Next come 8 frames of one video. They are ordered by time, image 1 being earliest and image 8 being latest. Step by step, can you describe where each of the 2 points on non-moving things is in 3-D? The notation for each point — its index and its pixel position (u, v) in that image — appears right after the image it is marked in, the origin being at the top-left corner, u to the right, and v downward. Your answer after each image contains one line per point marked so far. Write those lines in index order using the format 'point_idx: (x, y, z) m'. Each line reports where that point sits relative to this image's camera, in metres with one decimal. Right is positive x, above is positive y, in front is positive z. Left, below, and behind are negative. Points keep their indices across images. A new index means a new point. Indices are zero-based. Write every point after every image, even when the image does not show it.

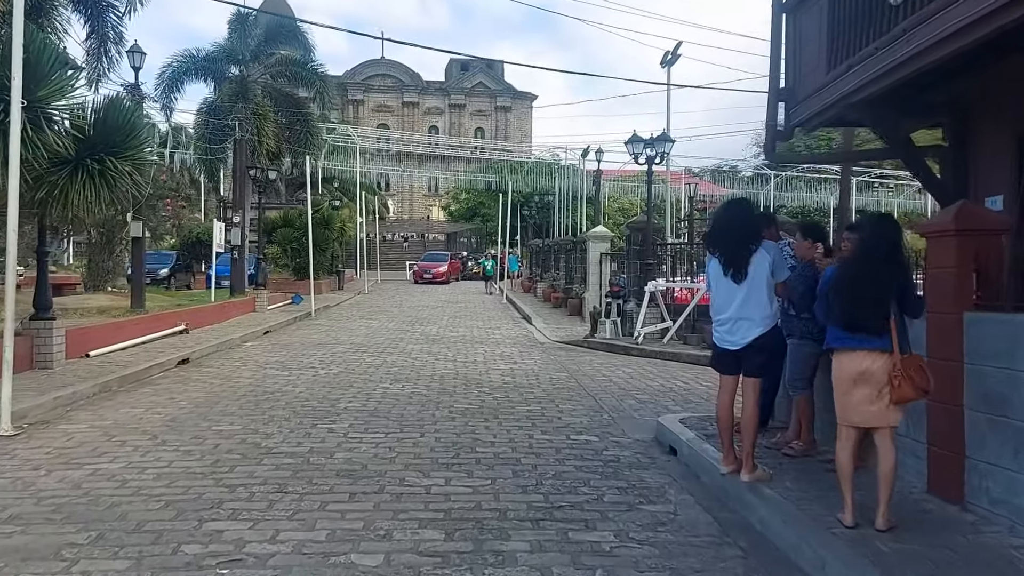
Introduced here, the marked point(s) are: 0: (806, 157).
0: (+2.8, +1.2, +8.0) m
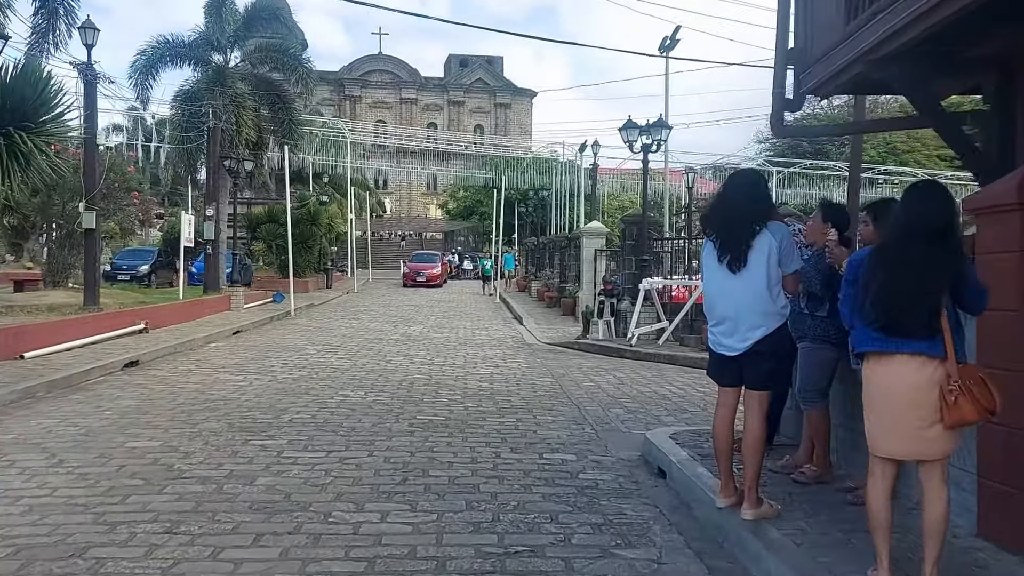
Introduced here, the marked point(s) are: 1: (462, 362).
0: (+2.5, +1.3, +6.9) m
1: (-0.8, -1.1, +13.0) m
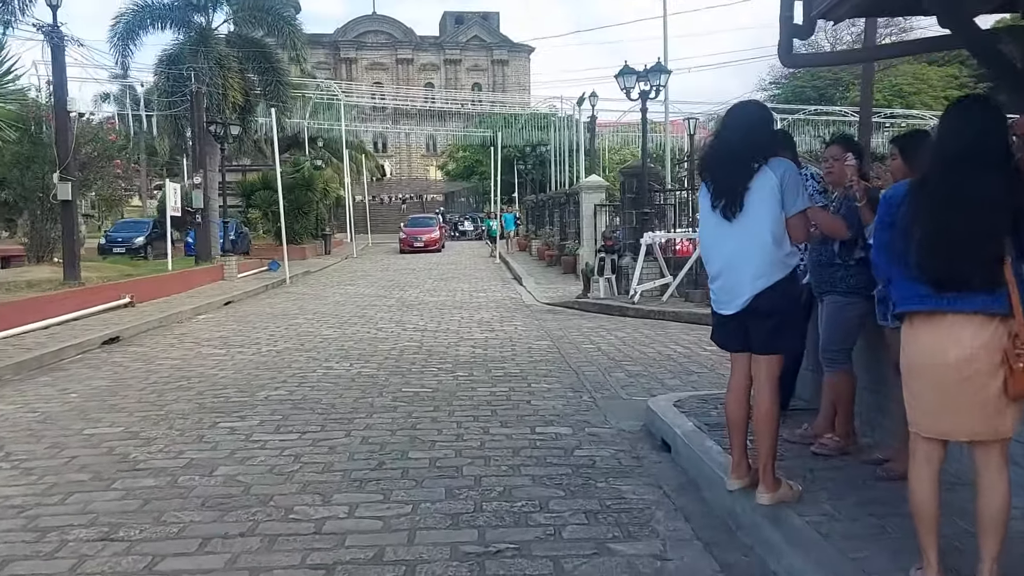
0: (+2.3, +1.7, +6.2) m
1: (-0.8, -0.6, +12.4) m
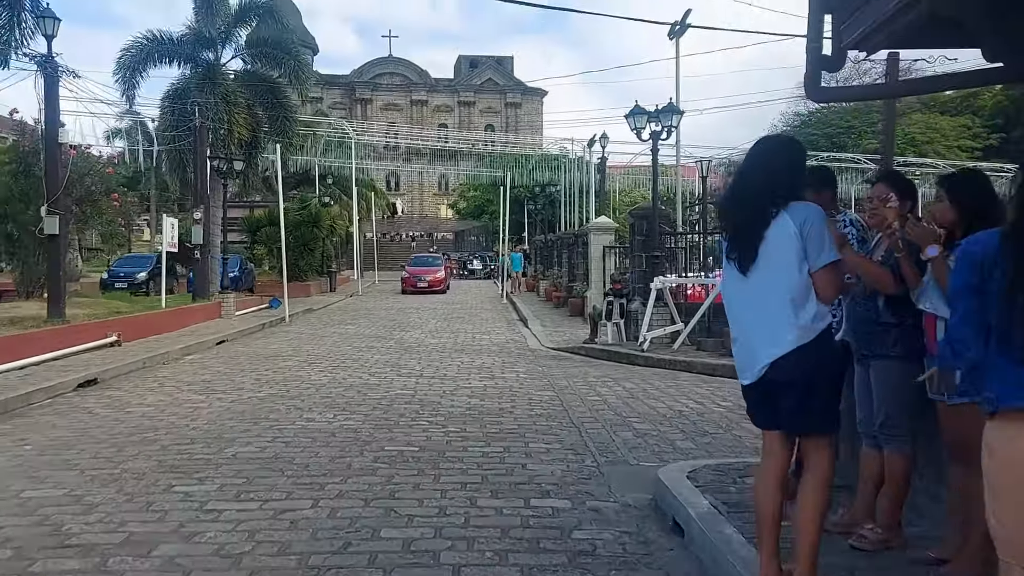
0: (+2.3, +1.3, +5.6) m
1: (-0.8, -1.2, +11.7) m
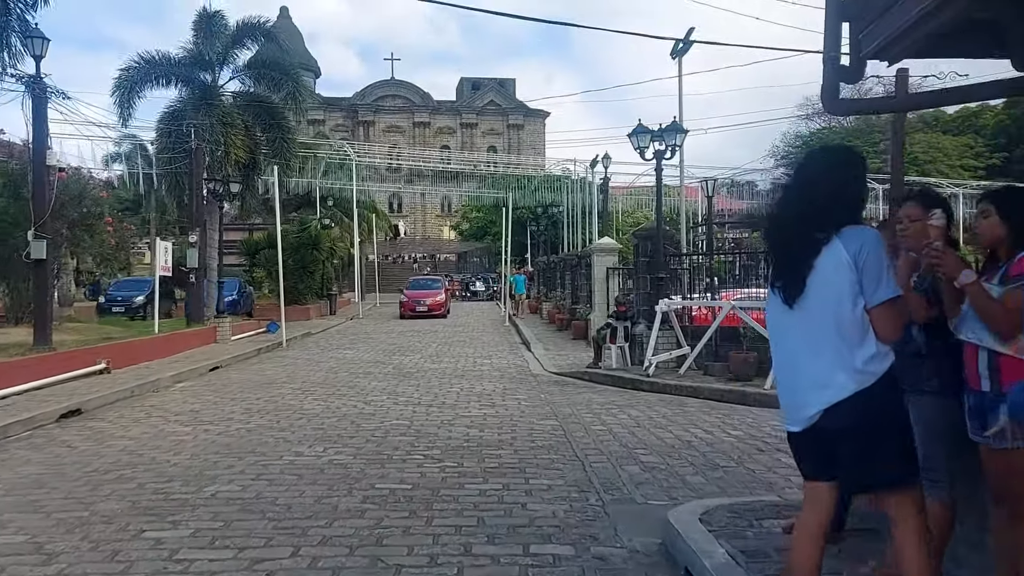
0: (+2.3, +1.1, +5.2) m
1: (-0.8, -1.5, +11.3) m
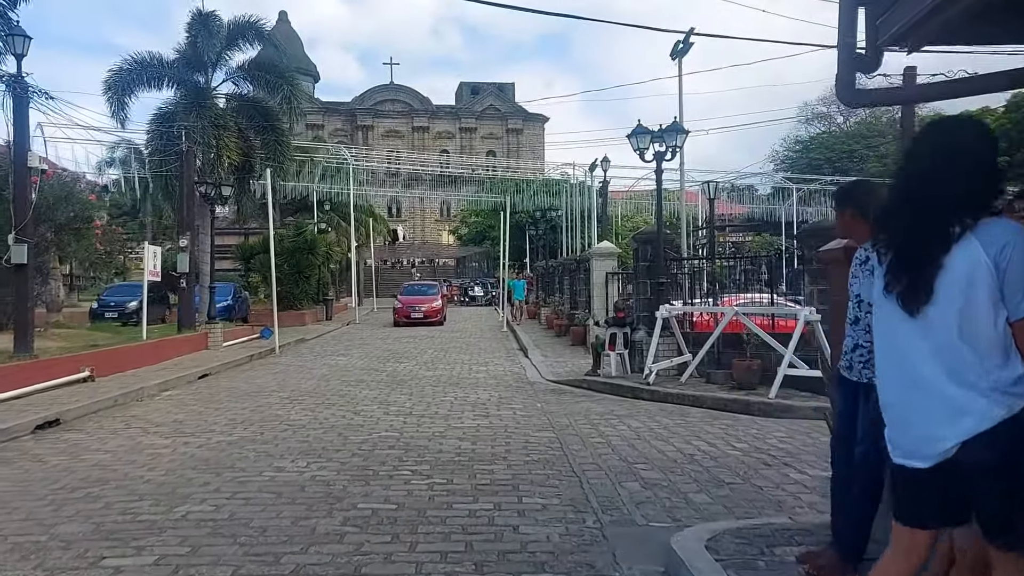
0: (+2.2, +1.1, +4.8) m
1: (-0.8, -1.6, +10.9) m
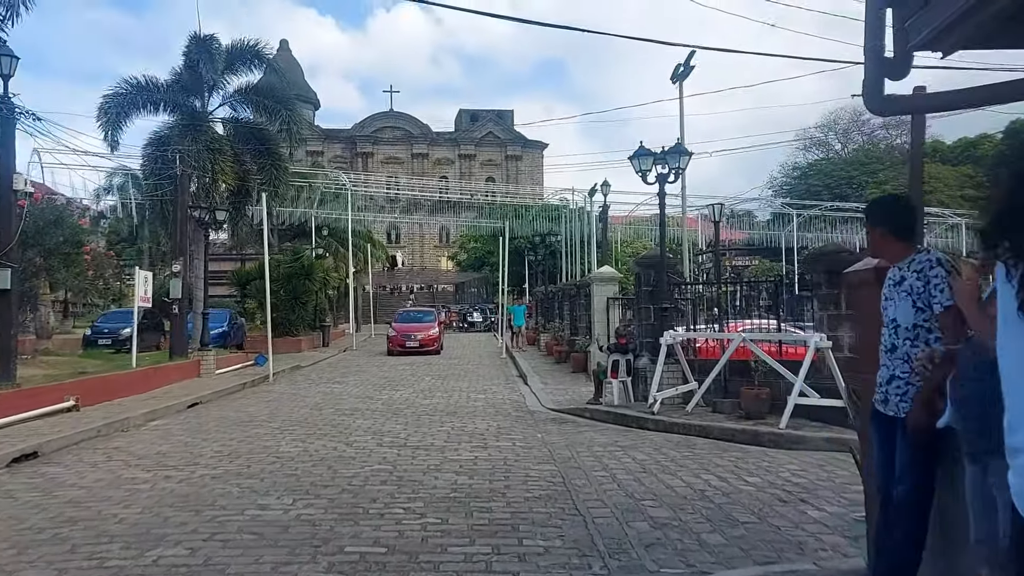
0: (+2.2, +1.0, +4.4) m
1: (-0.8, -1.9, +10.4) m
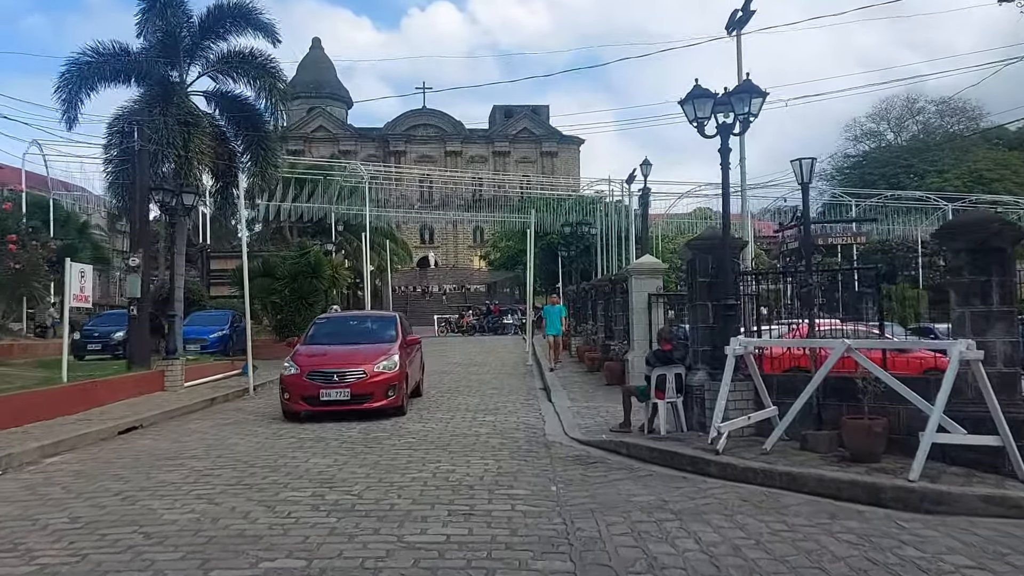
0: (+1.9, +1.1, +0.9) m
1: (-0.8, -1.8, +7.1) m
